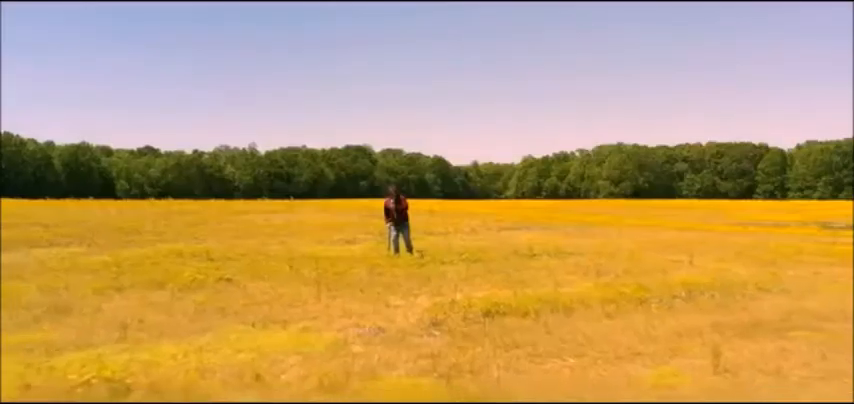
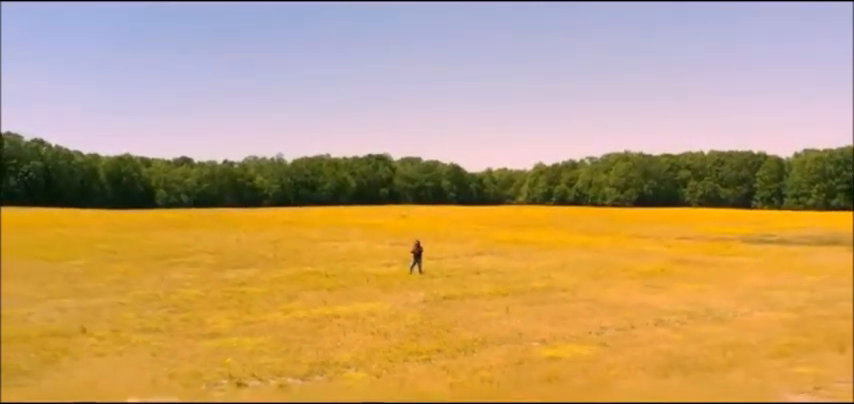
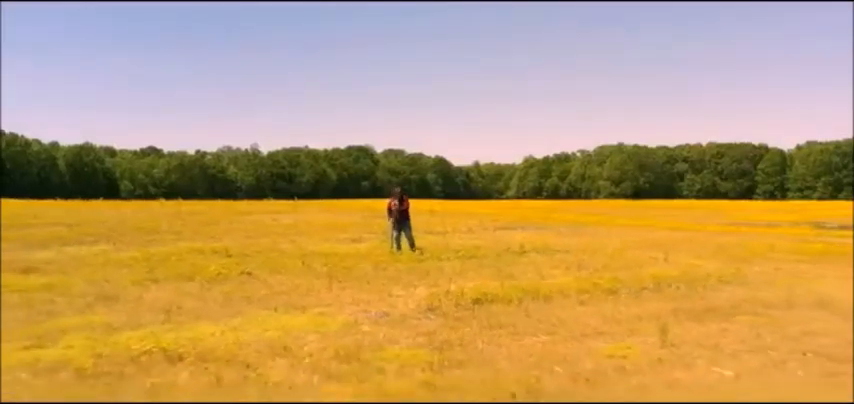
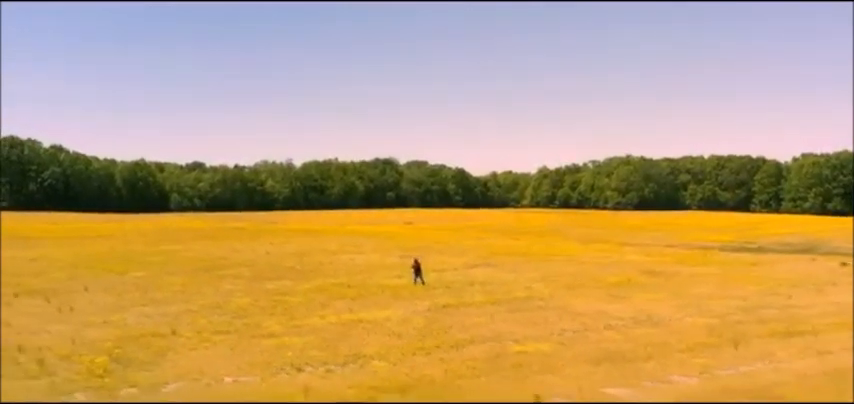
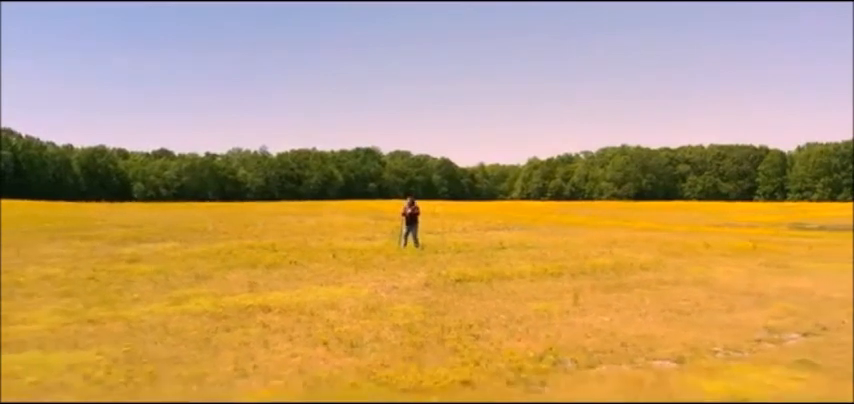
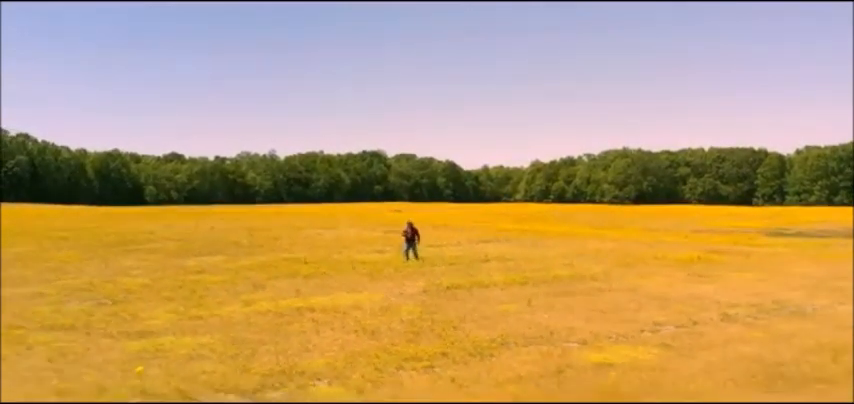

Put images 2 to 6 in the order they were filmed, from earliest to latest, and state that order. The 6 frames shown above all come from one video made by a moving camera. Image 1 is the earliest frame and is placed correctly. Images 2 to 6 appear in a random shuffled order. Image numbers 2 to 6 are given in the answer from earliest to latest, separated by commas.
3, 5, 6, 2, 4
